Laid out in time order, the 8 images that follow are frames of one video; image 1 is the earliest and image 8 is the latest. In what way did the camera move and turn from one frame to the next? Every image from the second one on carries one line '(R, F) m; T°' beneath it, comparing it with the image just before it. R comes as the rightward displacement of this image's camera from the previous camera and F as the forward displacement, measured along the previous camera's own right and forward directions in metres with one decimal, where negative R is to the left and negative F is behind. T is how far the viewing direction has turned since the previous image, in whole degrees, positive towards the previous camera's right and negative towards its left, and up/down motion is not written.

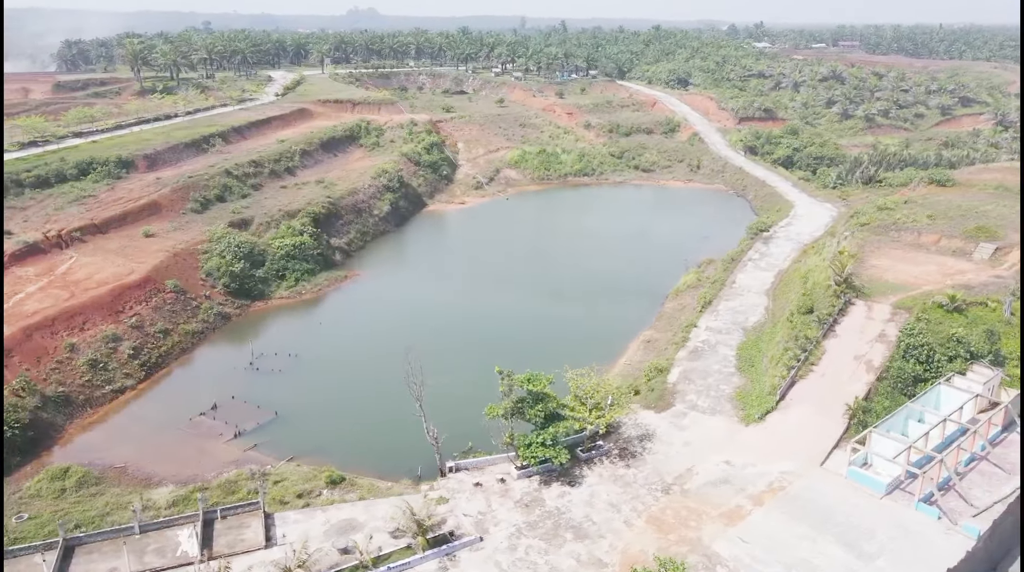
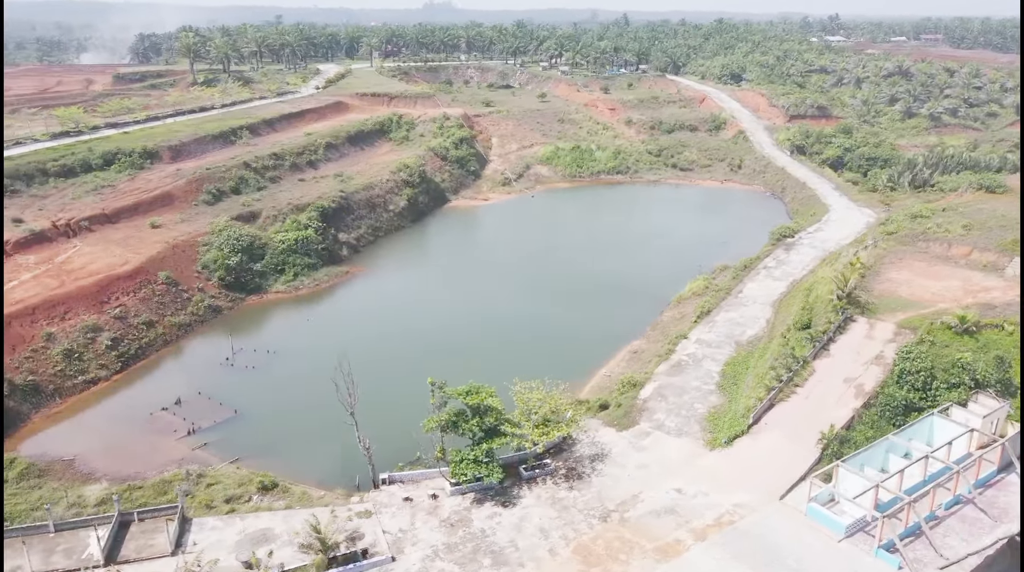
(+3.0, +1.1) m; -5°
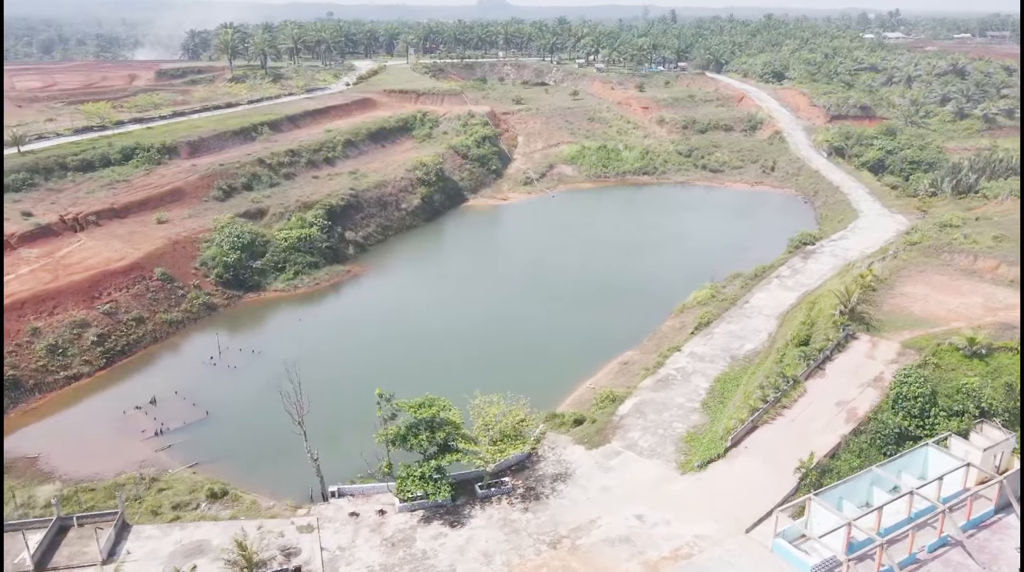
(+2.1, +0.9) m; -4°
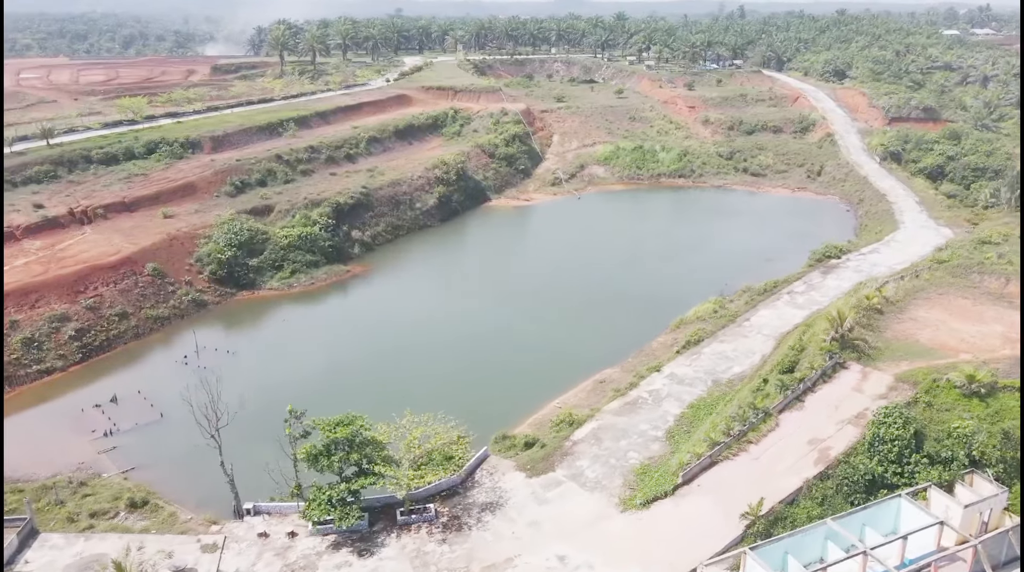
(+3.0, +1.3) m; -5°
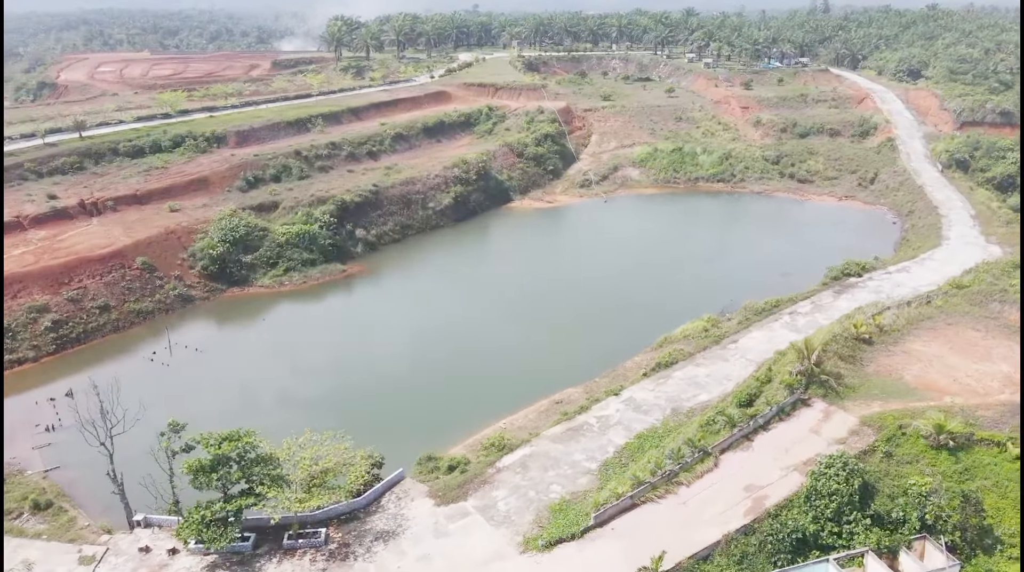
(+3.6, +1.4) m; -6°
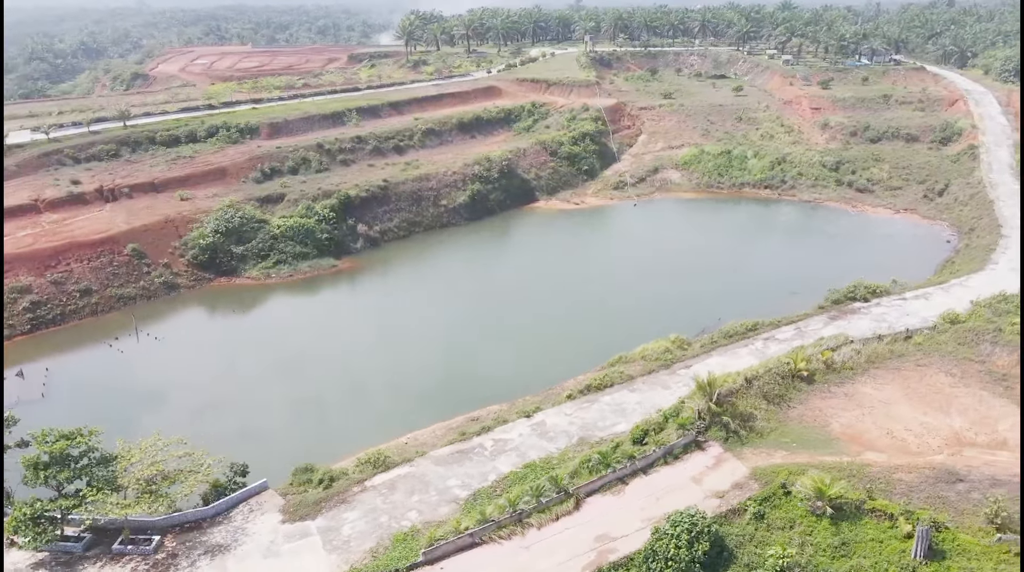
(+5.1, +1.6) m; -8°
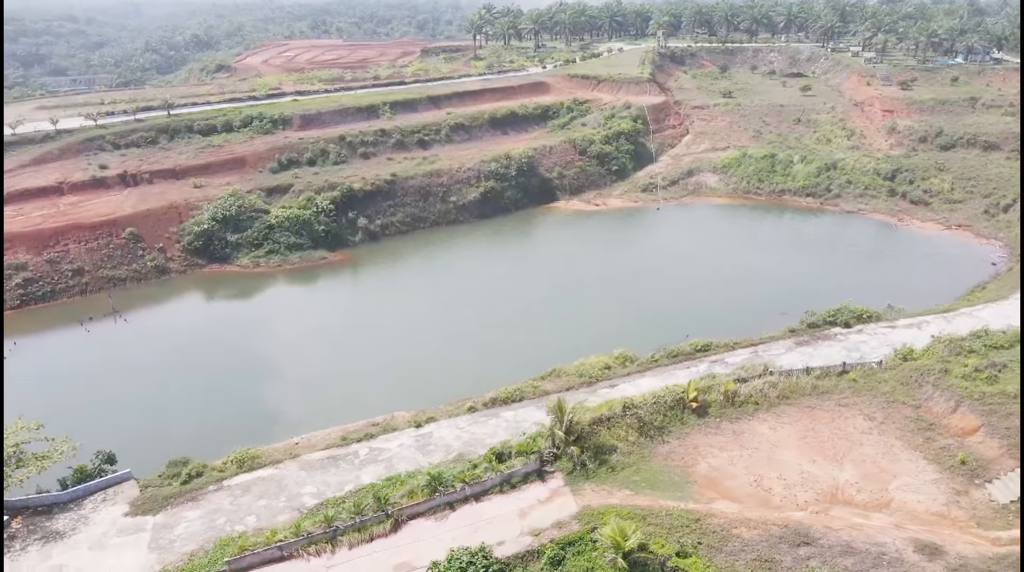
(+5.2, +1.3) m; -8°
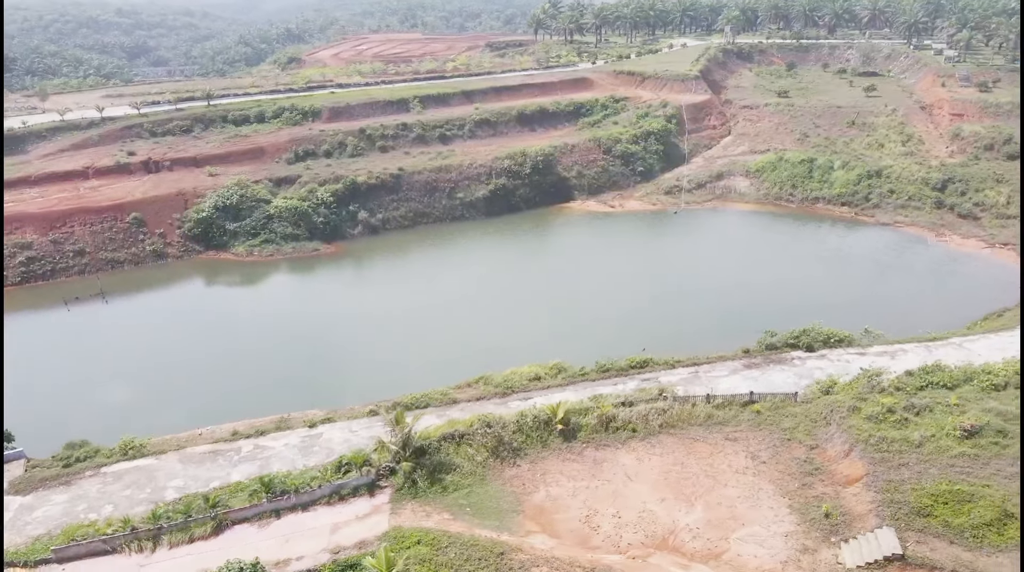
(+4.7, +1.1) m; -7°
